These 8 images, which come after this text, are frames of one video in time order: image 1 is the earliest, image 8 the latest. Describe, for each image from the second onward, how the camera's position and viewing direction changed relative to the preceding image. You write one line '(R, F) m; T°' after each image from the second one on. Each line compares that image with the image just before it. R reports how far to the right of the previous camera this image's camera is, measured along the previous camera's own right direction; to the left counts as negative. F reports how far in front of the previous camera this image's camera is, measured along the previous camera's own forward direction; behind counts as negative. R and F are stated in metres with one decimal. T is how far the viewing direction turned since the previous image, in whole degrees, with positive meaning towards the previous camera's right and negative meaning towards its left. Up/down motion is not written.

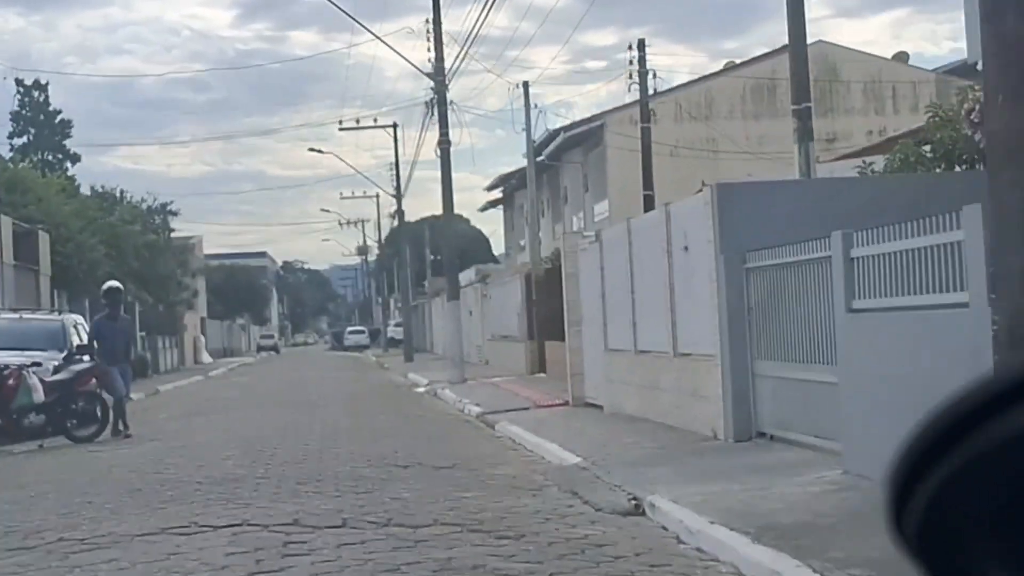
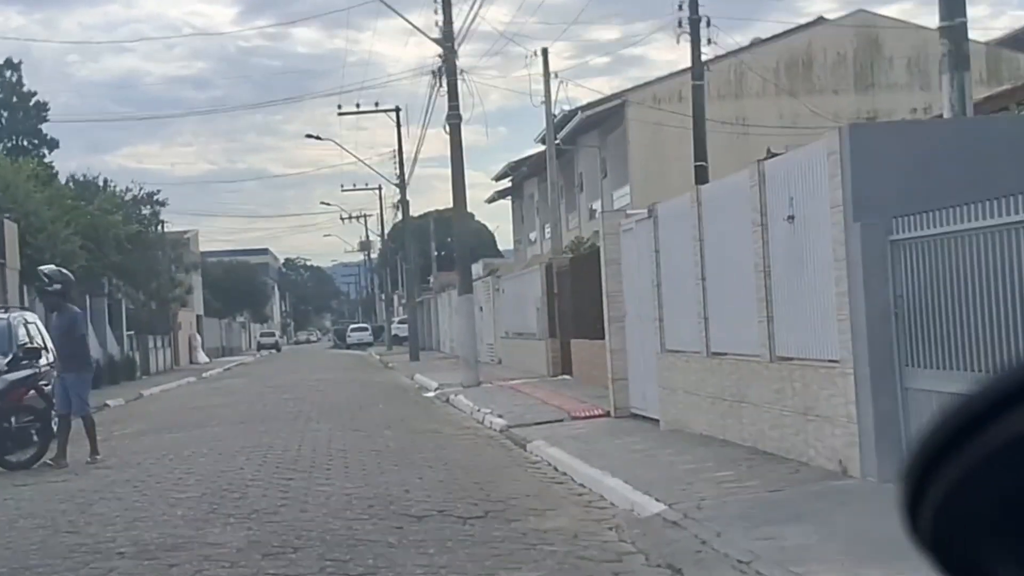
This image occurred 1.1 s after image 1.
(-0.4, +3.7) m; 0°
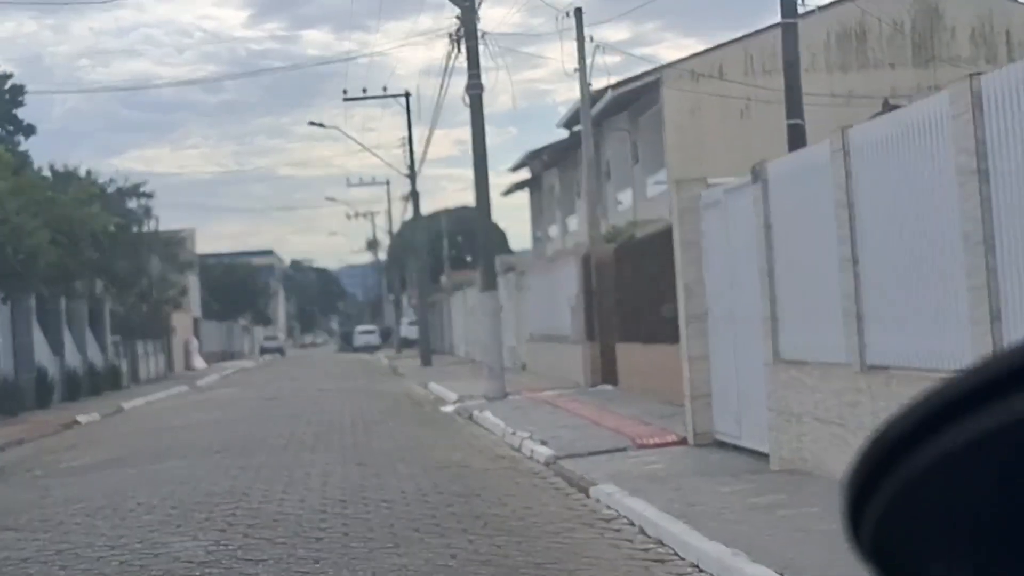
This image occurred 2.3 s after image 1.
(-0.4, +4.1) m; 0°
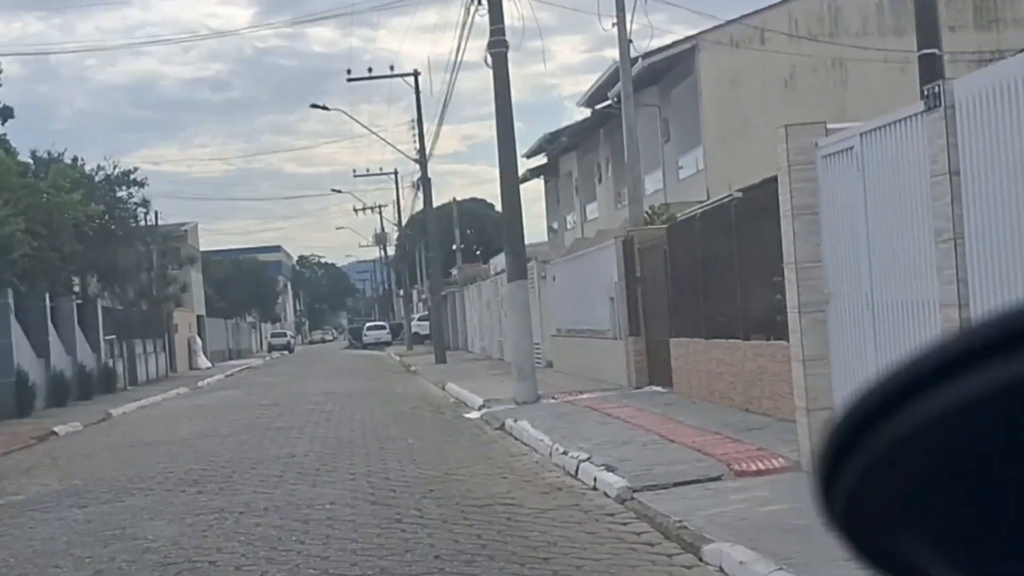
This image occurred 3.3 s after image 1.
(-0.4, +3.5) m; 0°
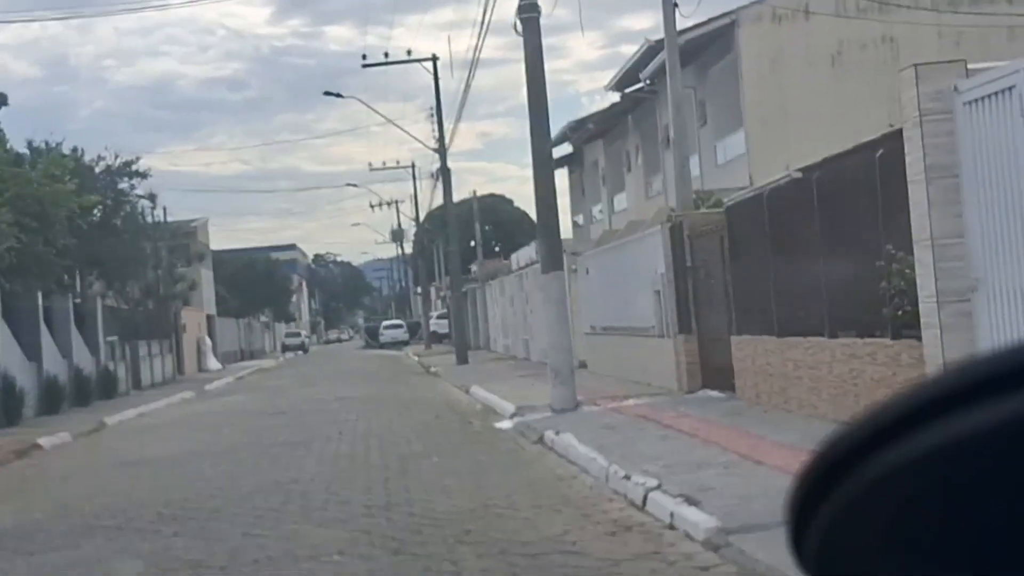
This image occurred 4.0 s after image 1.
(-0.3, +2.4) m; -1°
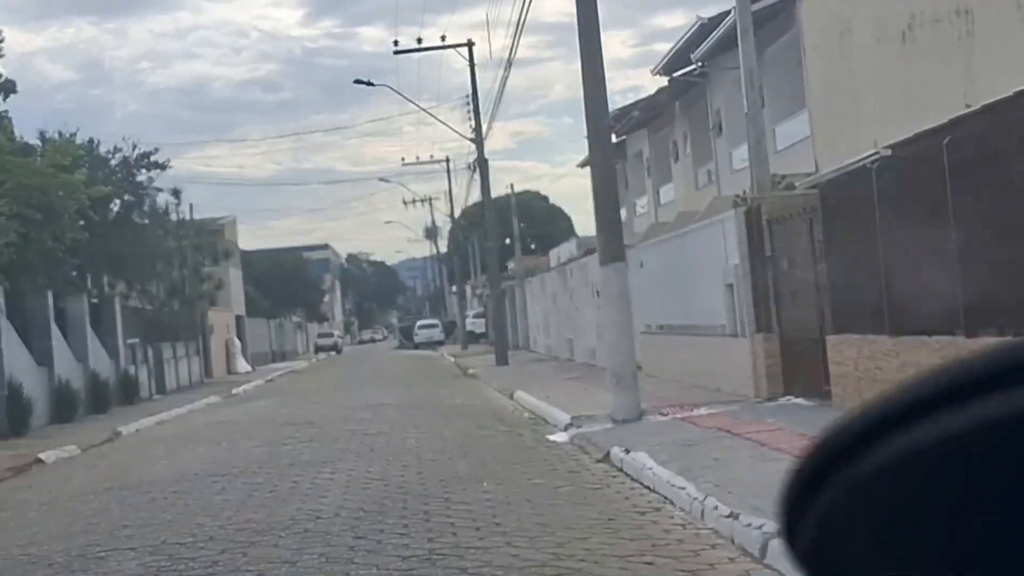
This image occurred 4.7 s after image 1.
(-0.3, +2.4) m; -1°
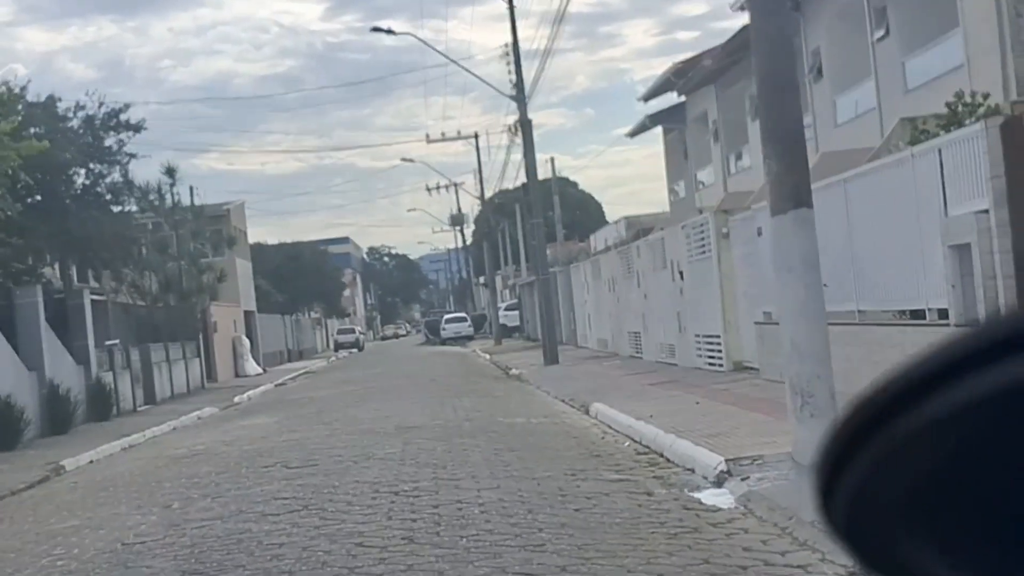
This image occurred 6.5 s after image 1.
(-0.7, +6.9) m; -1°
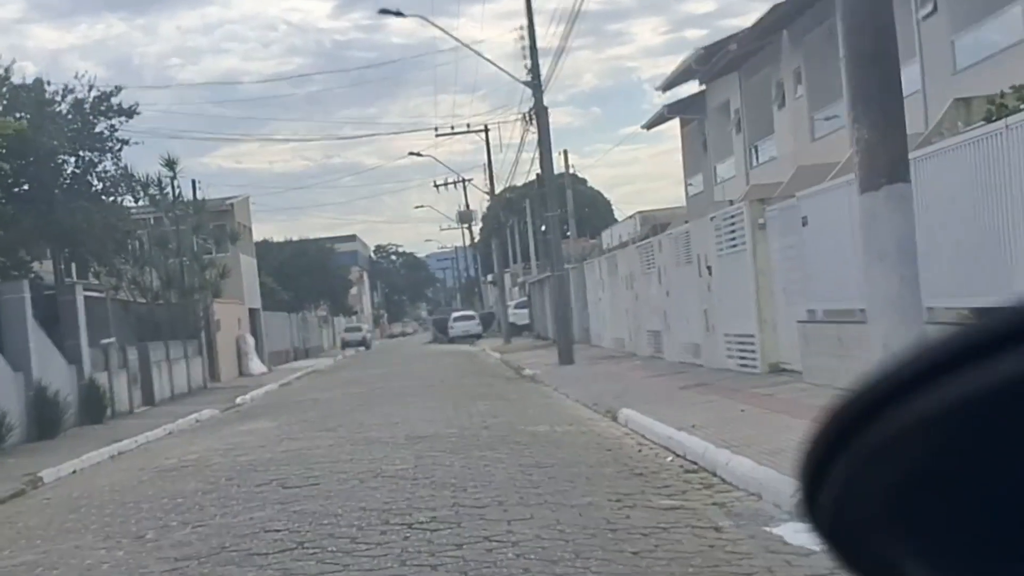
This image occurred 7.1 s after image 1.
(-0.2, +1.9) m; 0°
